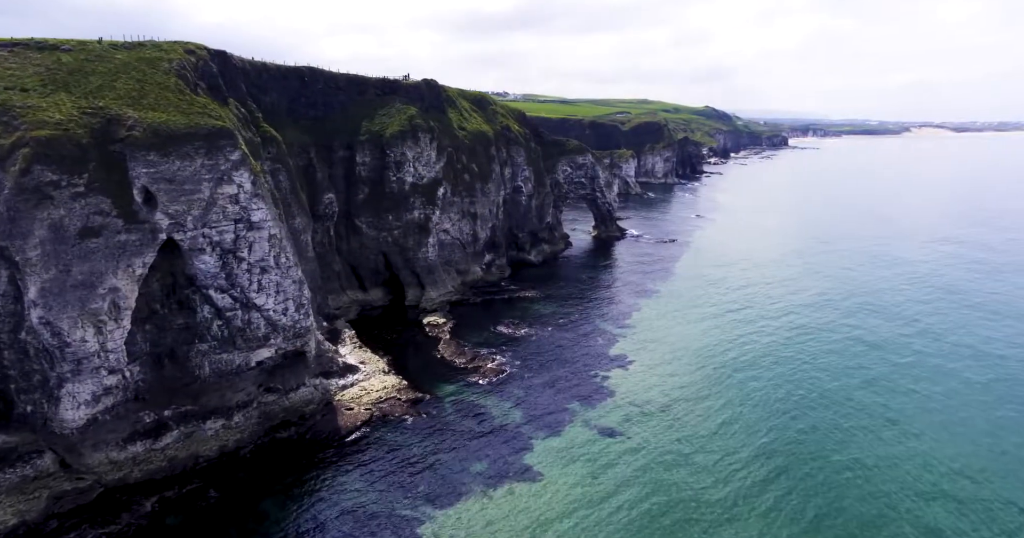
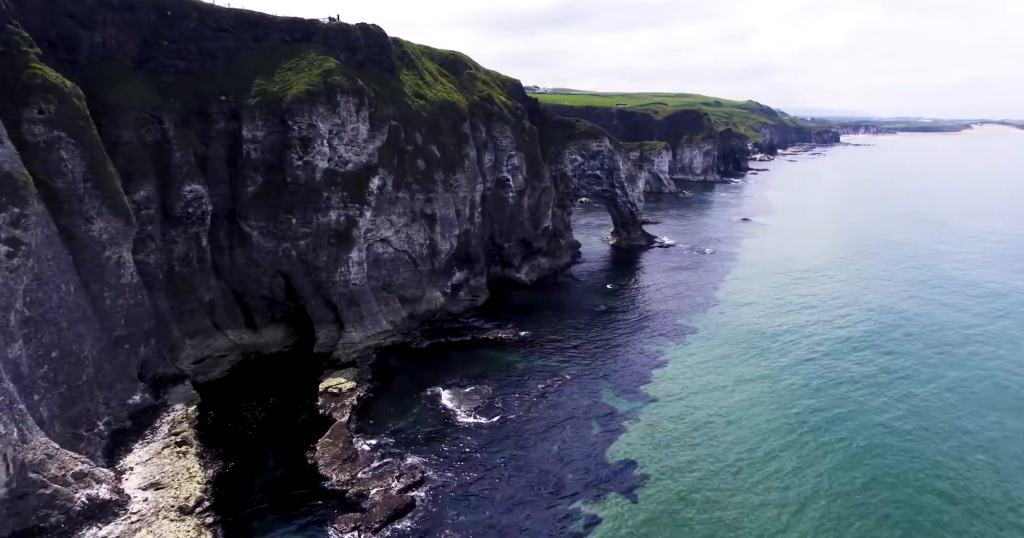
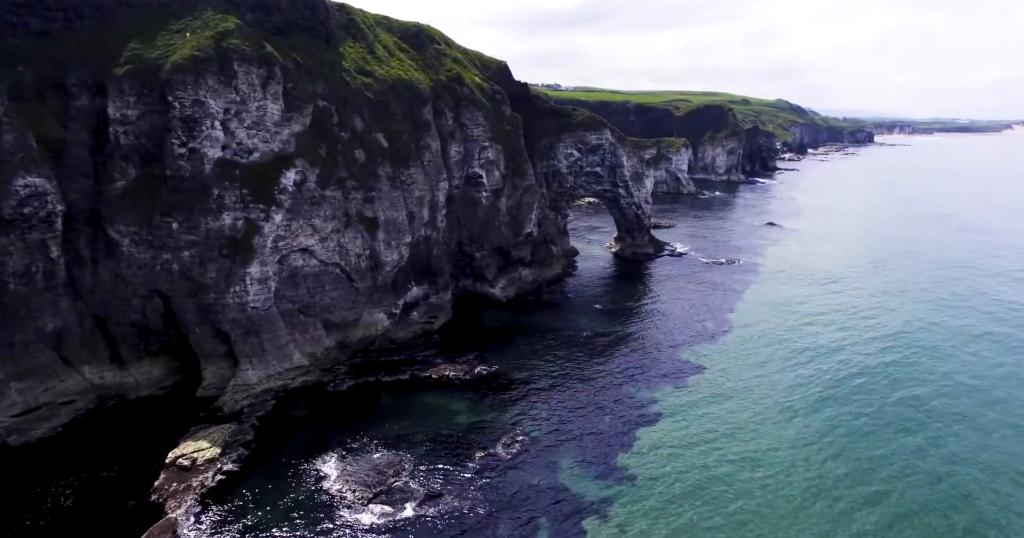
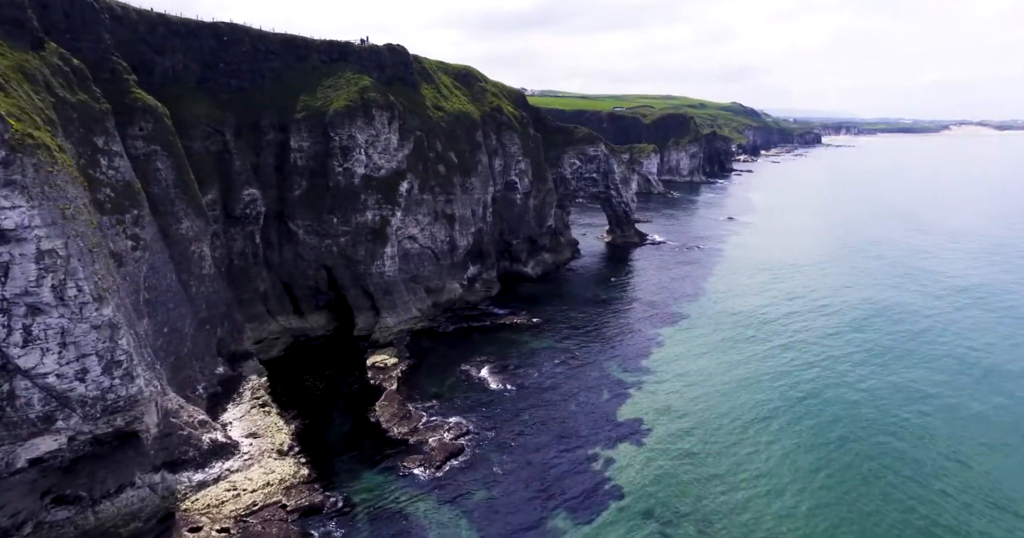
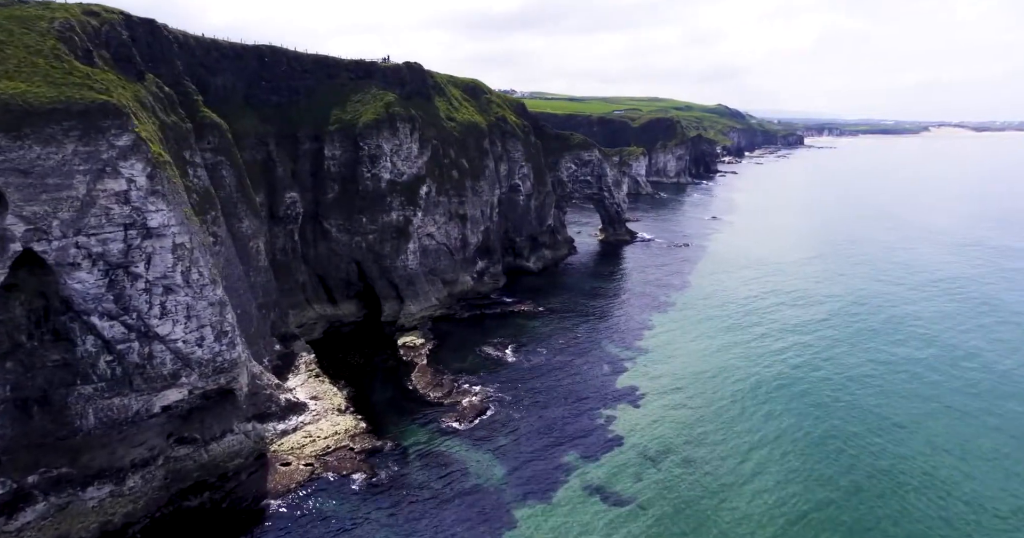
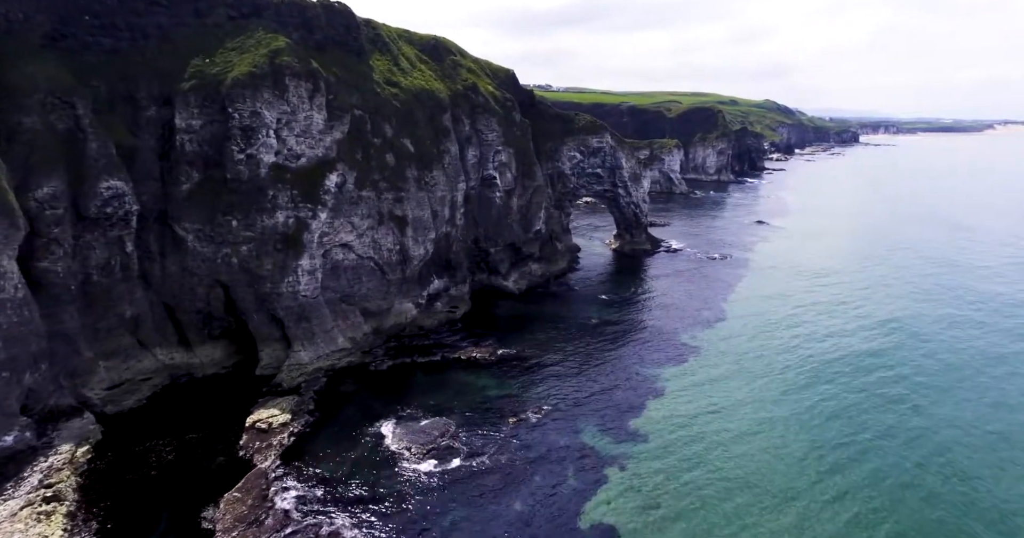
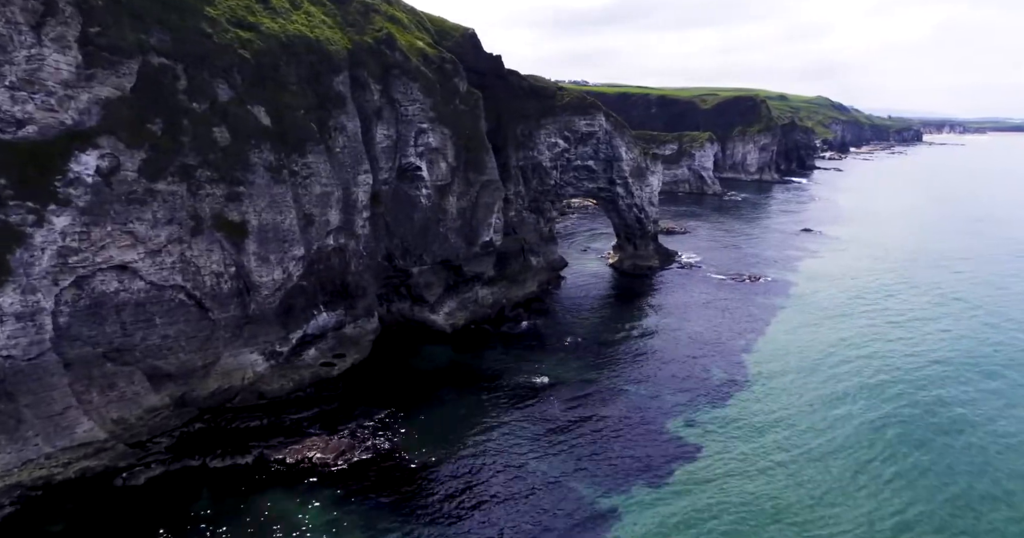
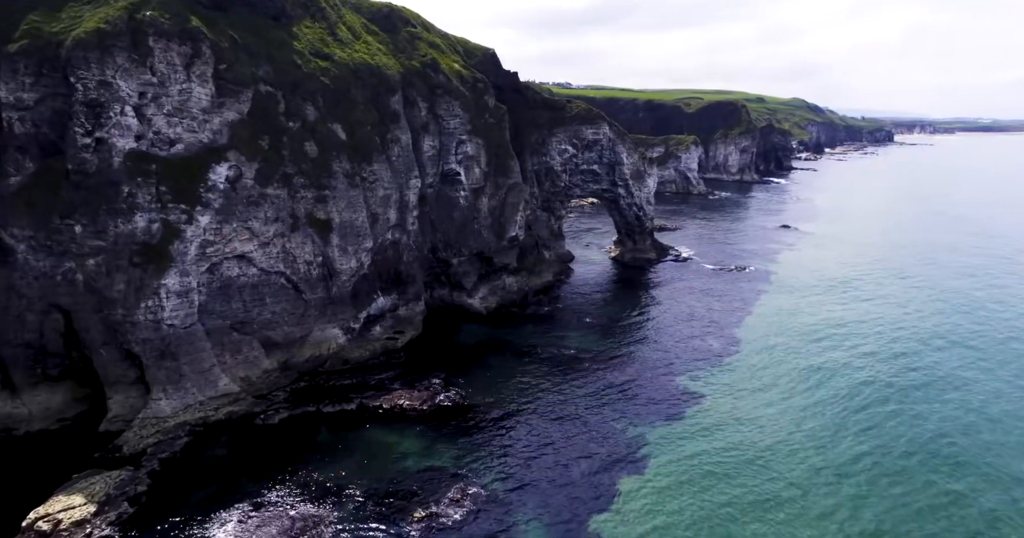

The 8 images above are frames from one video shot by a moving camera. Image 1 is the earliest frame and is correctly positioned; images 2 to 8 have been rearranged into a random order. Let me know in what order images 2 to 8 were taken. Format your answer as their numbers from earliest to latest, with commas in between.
5, 4, 2, 6, 3, 8, 7
